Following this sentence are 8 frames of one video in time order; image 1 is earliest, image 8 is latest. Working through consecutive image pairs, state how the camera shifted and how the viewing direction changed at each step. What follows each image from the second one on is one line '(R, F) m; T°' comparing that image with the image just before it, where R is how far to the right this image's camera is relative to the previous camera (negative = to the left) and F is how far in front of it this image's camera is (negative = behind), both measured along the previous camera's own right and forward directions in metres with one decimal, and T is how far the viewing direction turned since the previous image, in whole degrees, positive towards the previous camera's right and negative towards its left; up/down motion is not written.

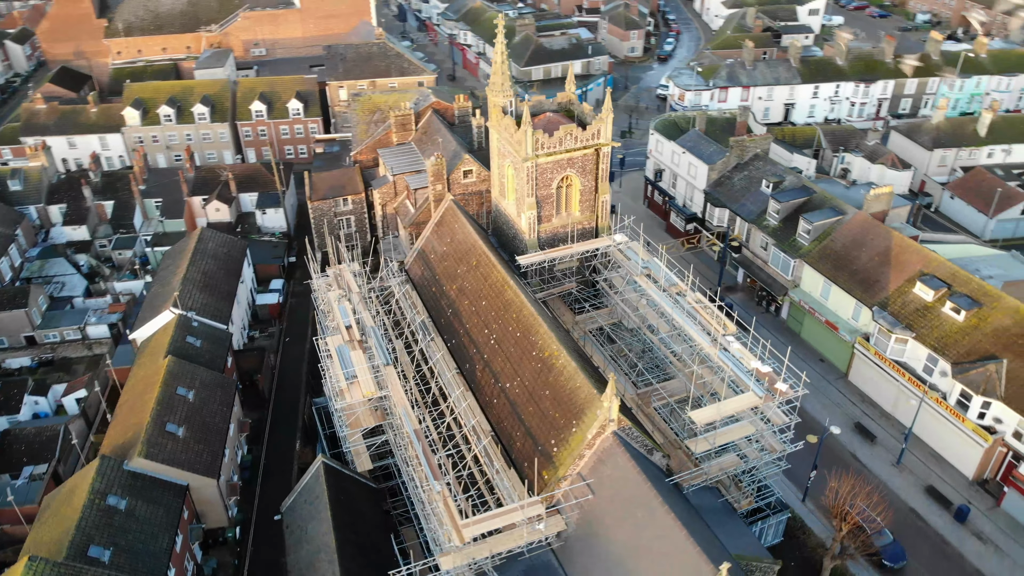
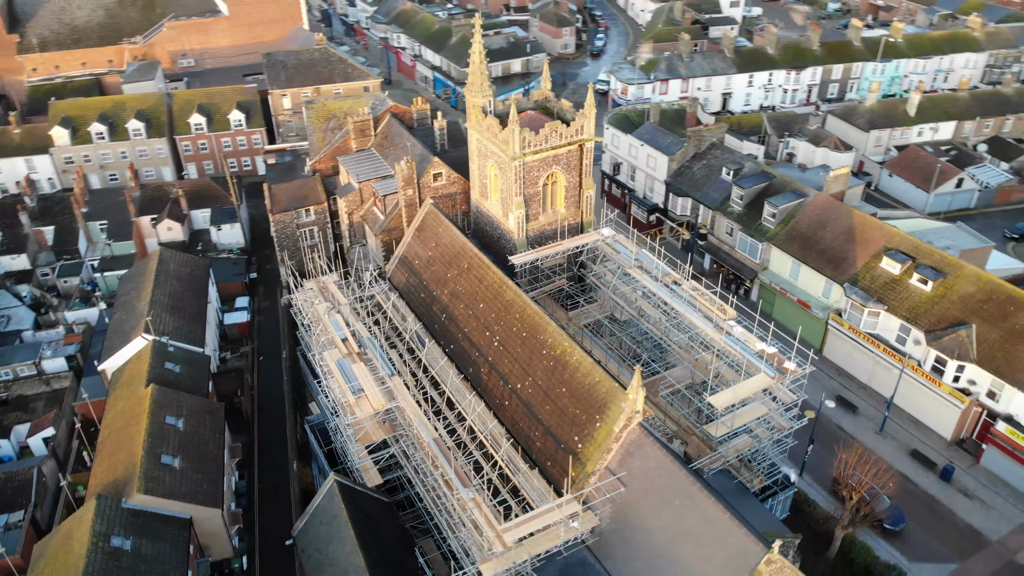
(-3.2, +0.4) m; +6°
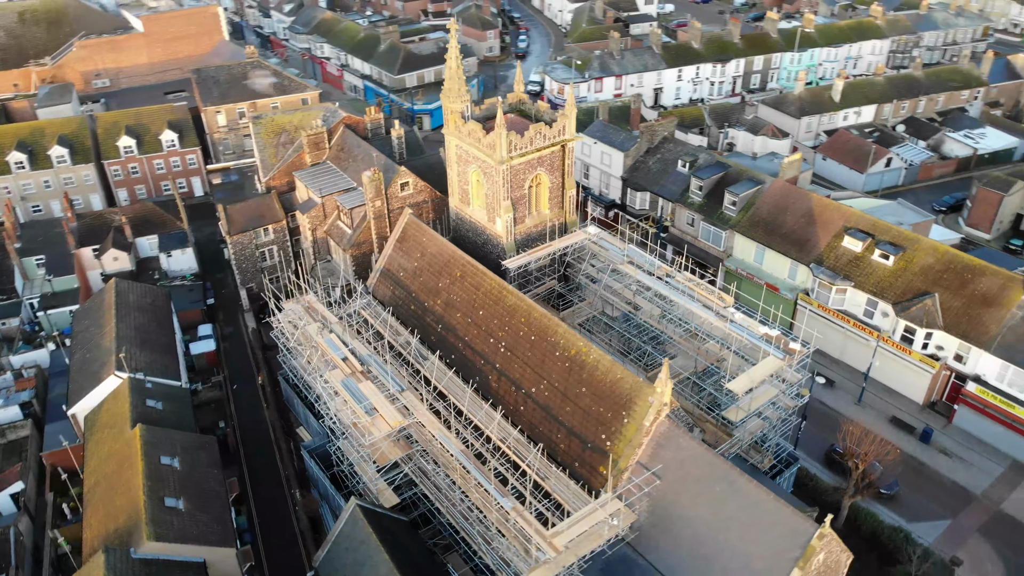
(-3.7, +0.4) m; +7°
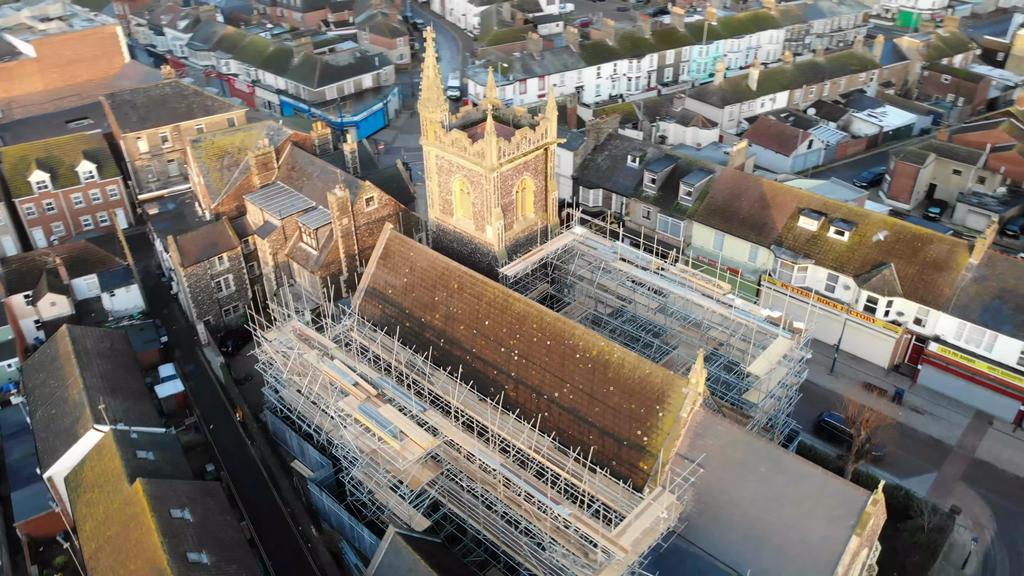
(-4.6, +0.5) m; +8°
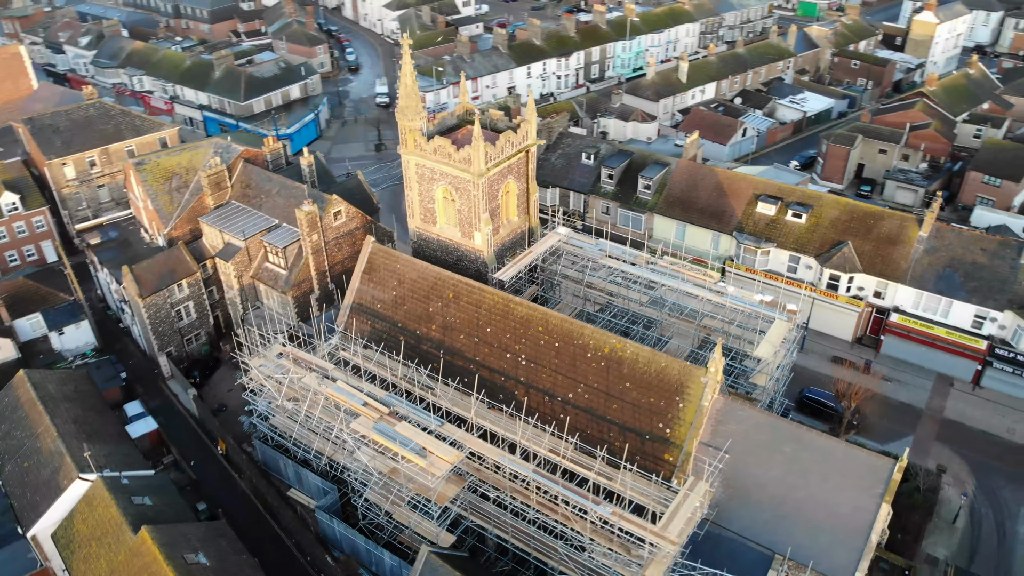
(-3.7, +0.4) m; +7°
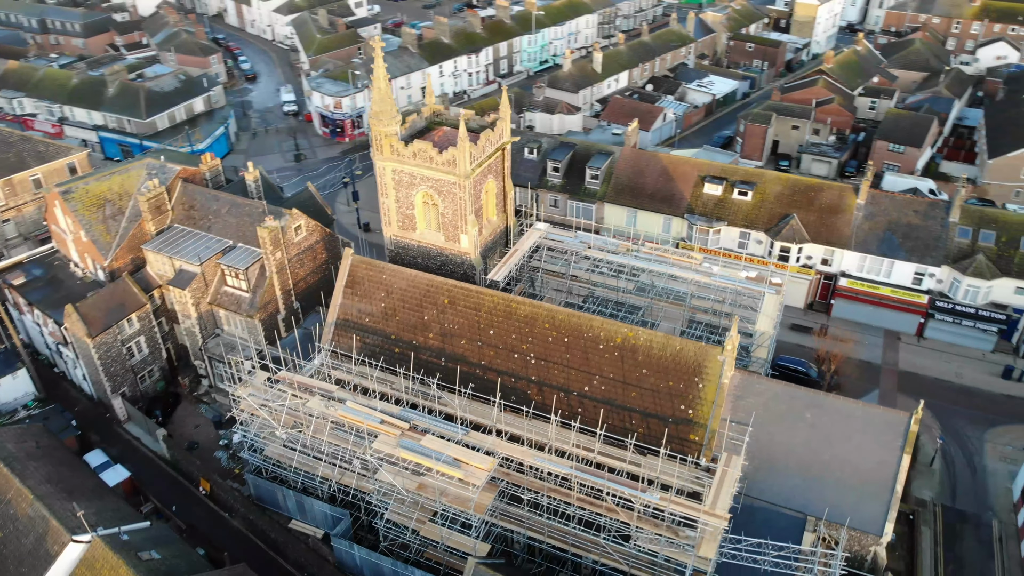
(-4.6, +0.7) m; +8°
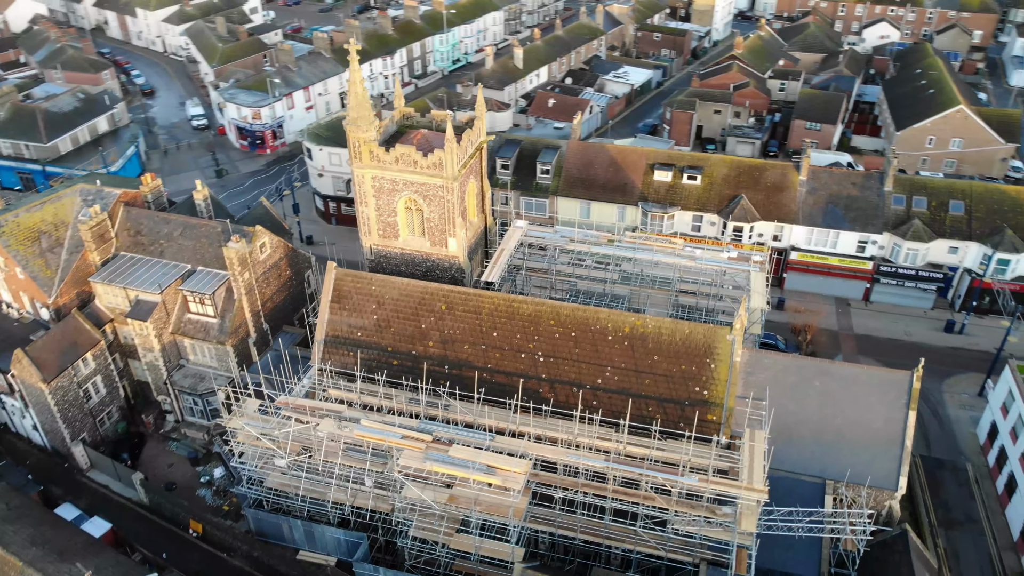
(-4.3, +0.7) m; +8°
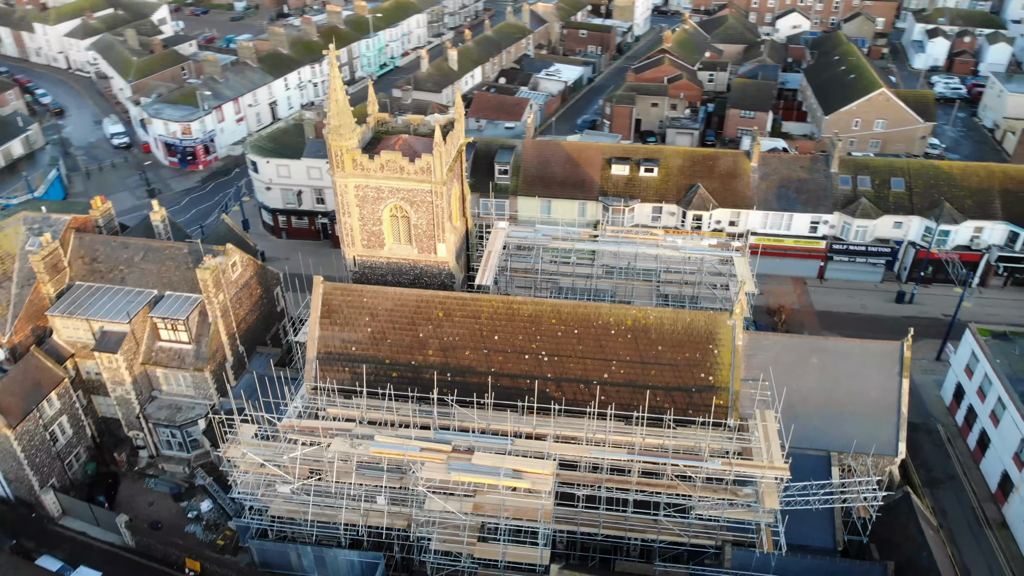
(-3.3, +0.4) m; +6°
